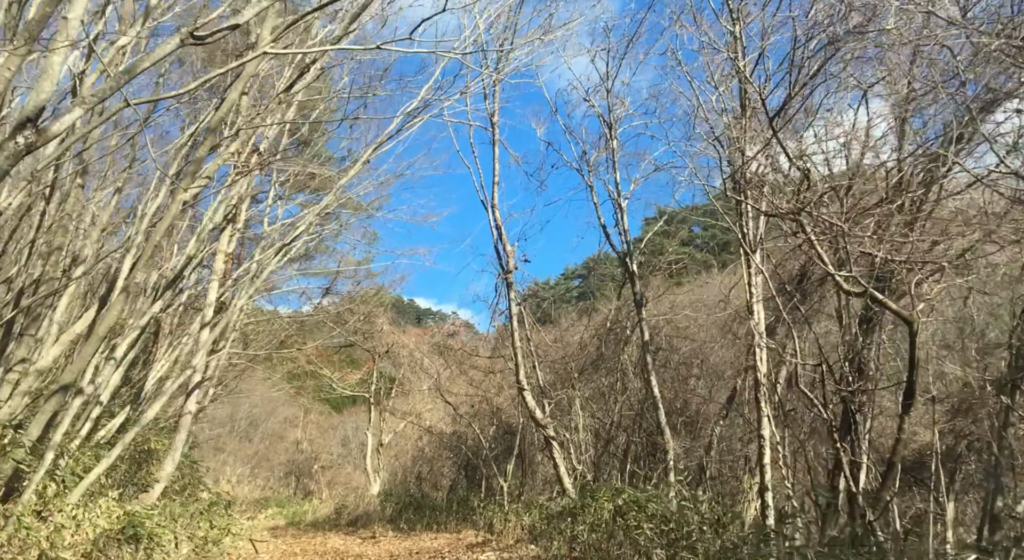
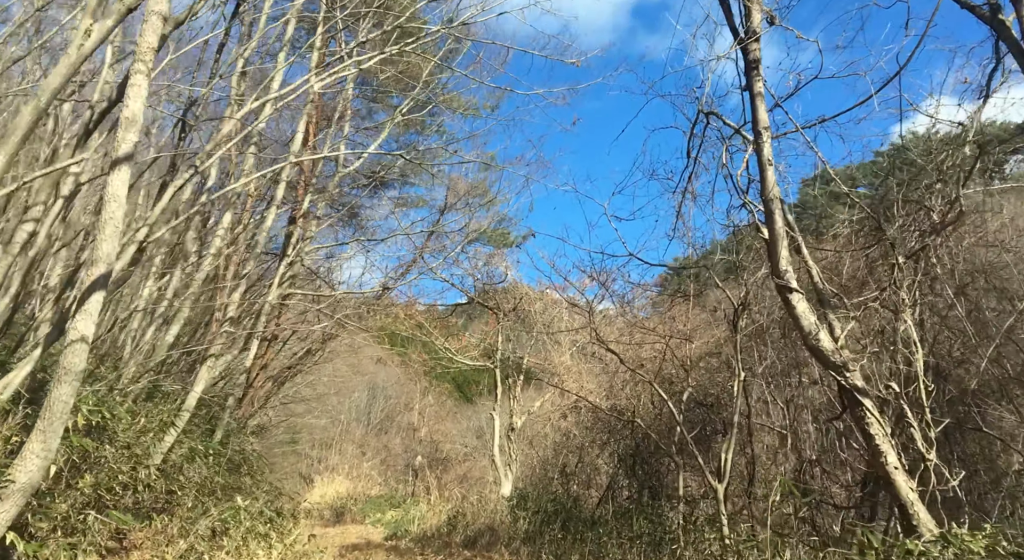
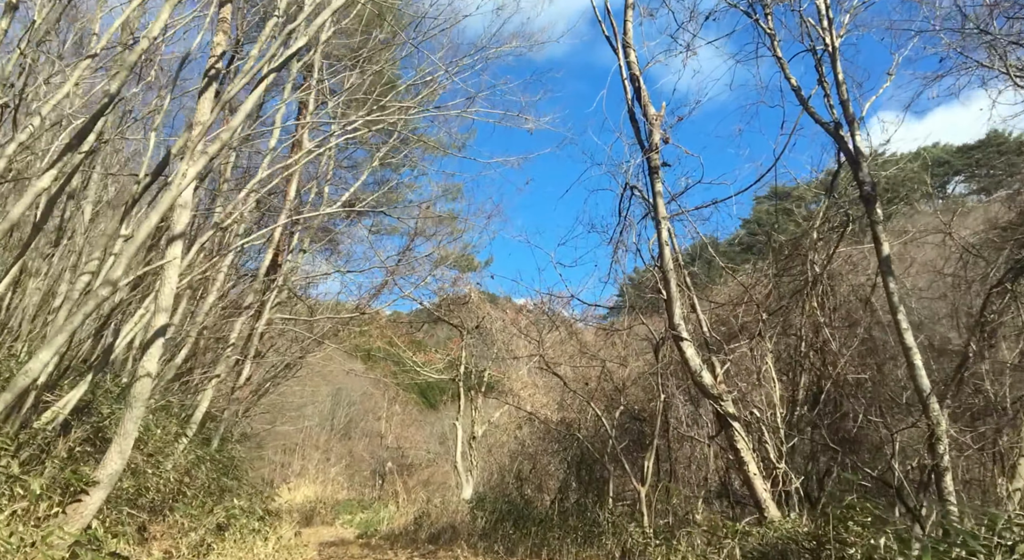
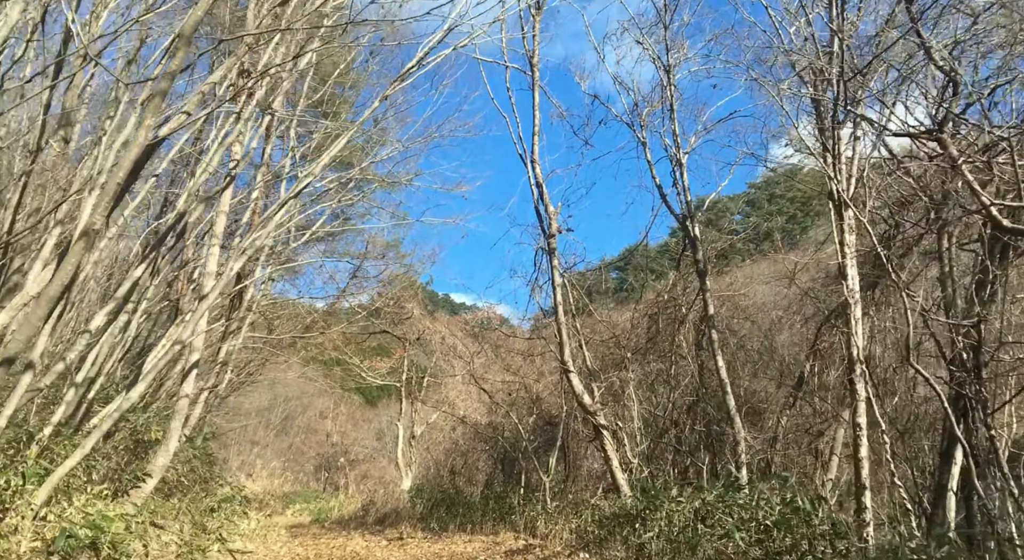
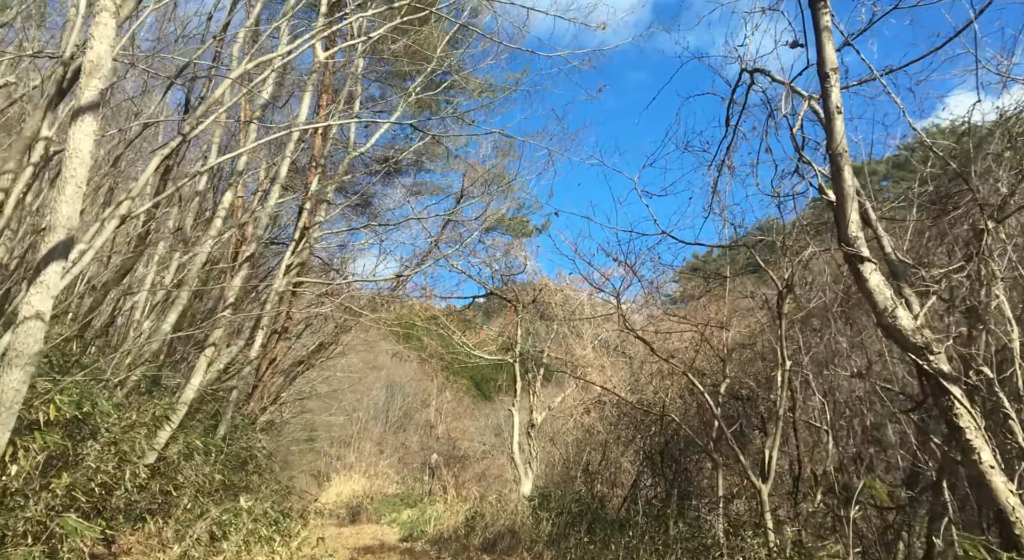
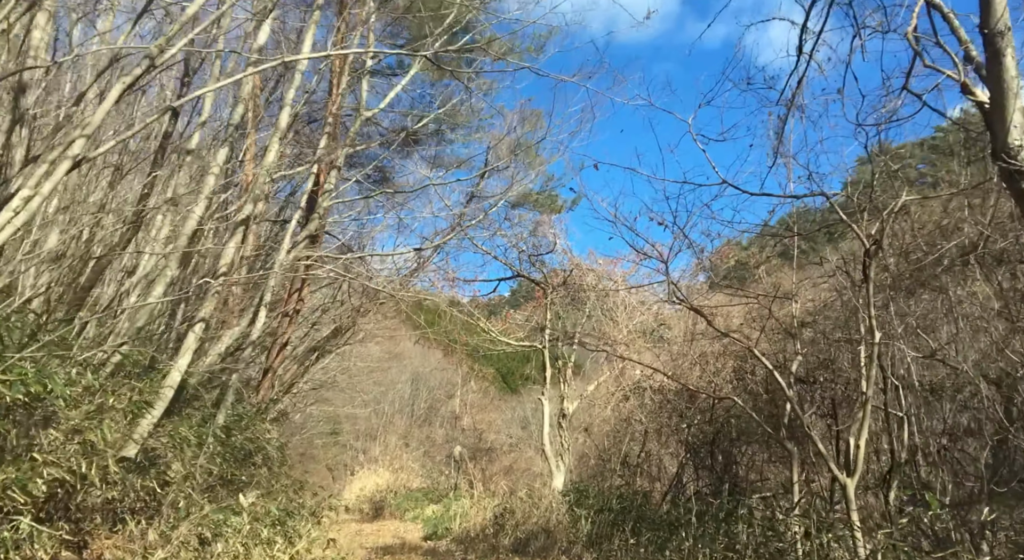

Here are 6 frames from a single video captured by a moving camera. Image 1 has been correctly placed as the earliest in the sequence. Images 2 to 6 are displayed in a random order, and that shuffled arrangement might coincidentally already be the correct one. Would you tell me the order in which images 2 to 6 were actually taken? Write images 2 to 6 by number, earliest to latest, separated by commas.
4, 3, 2, 5, 6
